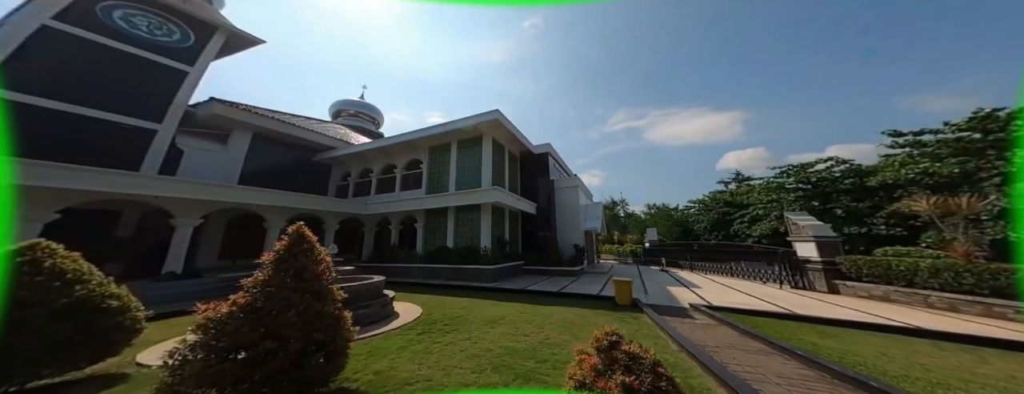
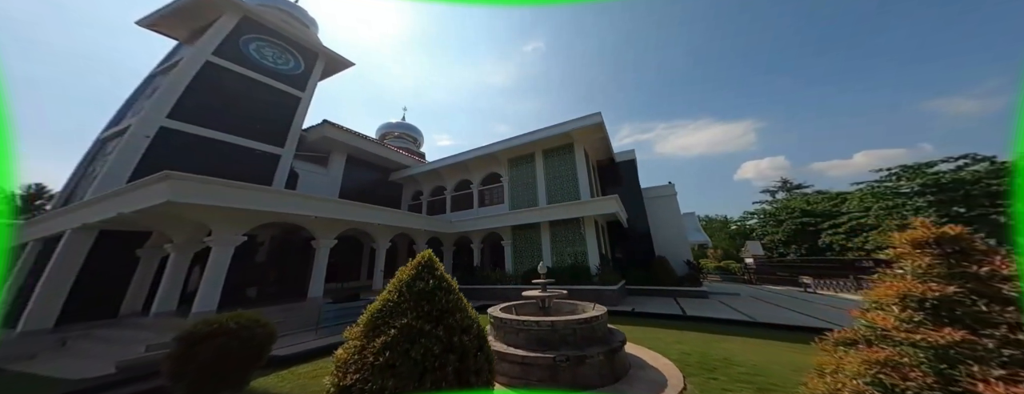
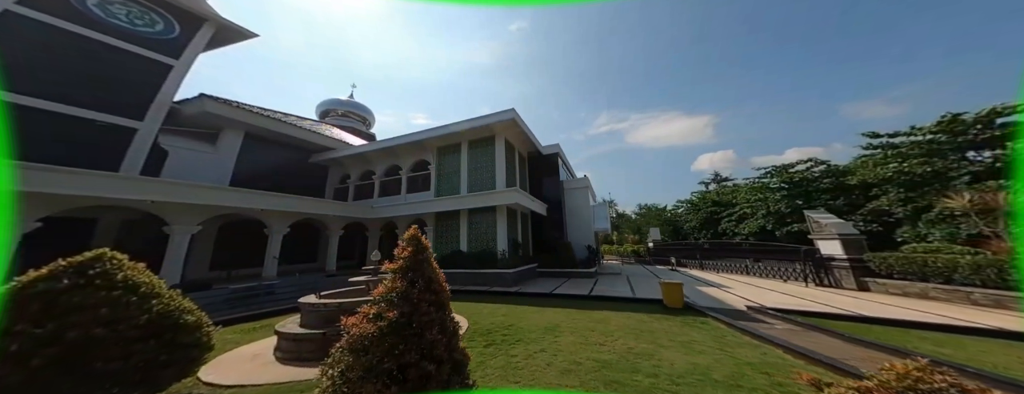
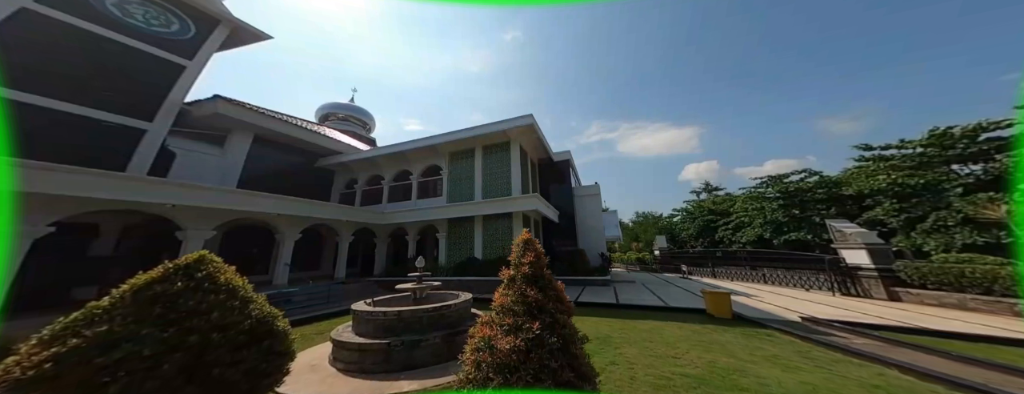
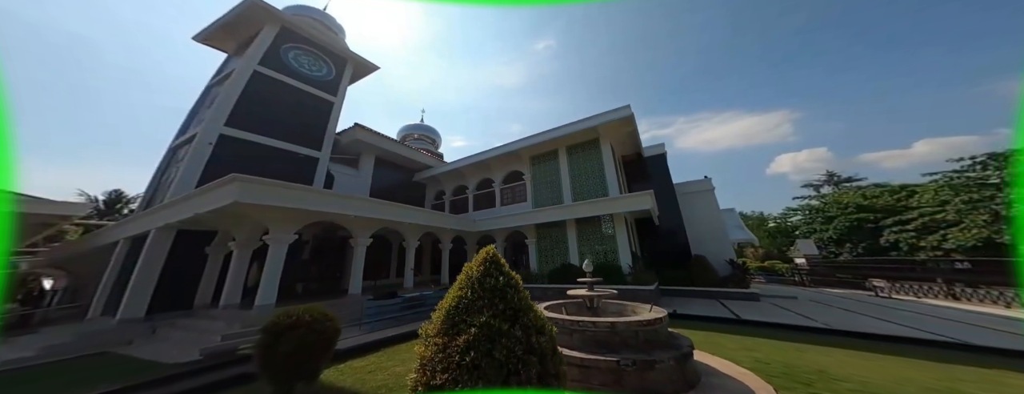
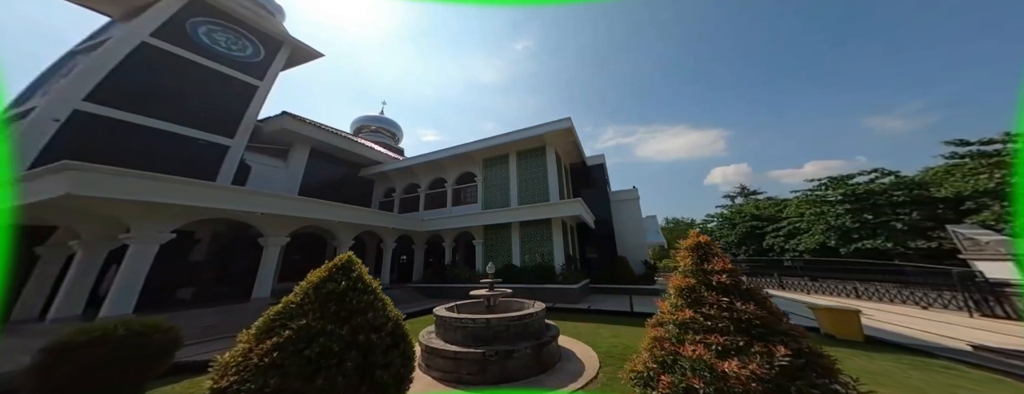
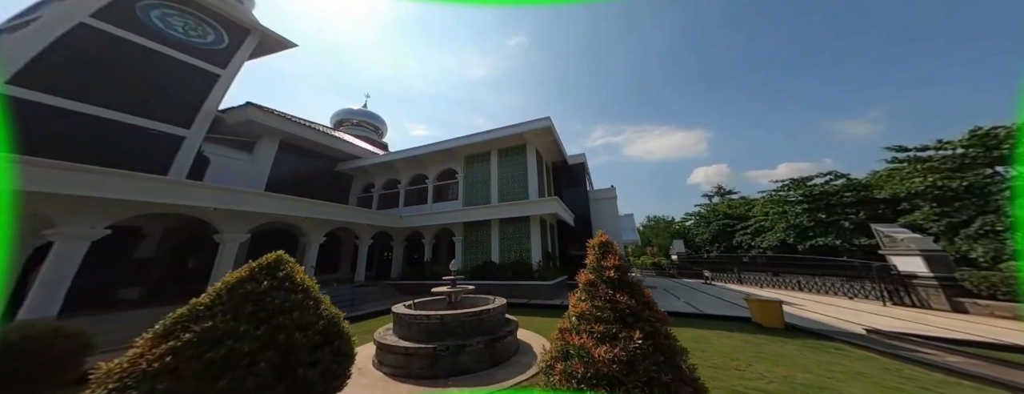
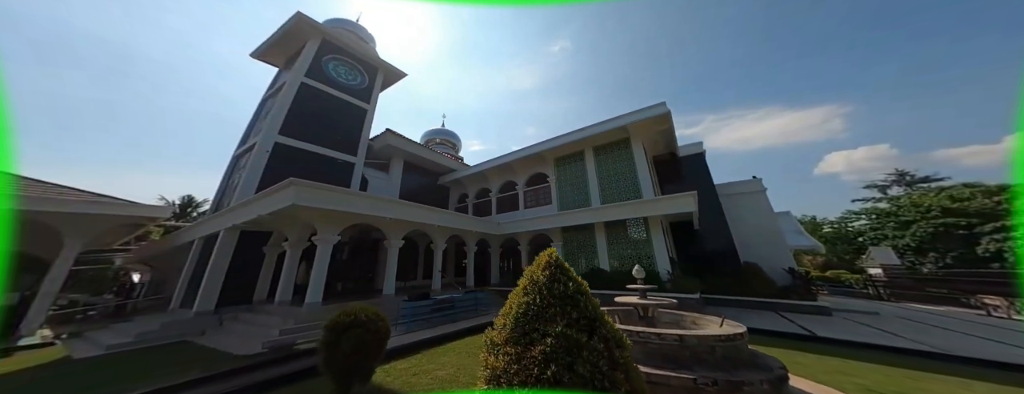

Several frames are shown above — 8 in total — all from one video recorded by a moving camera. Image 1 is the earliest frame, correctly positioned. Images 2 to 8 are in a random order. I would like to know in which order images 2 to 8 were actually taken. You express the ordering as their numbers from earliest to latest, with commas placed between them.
3, 4, 7, 6, 2, 5, 8
